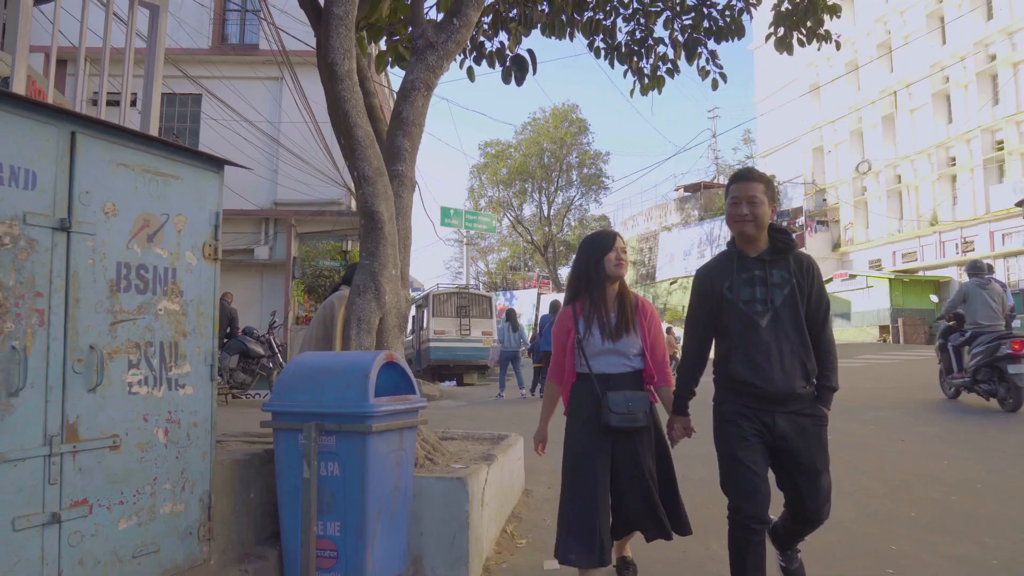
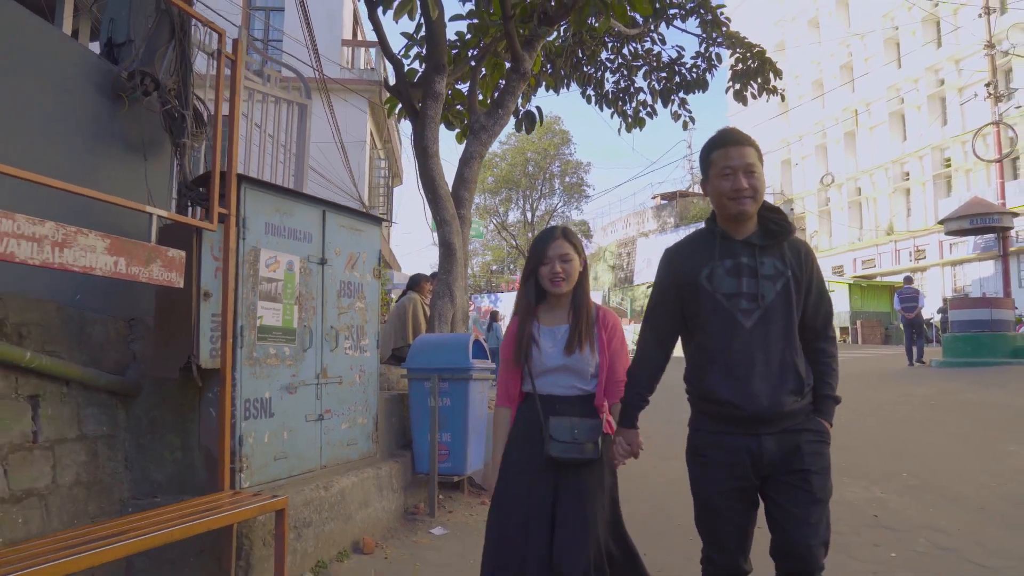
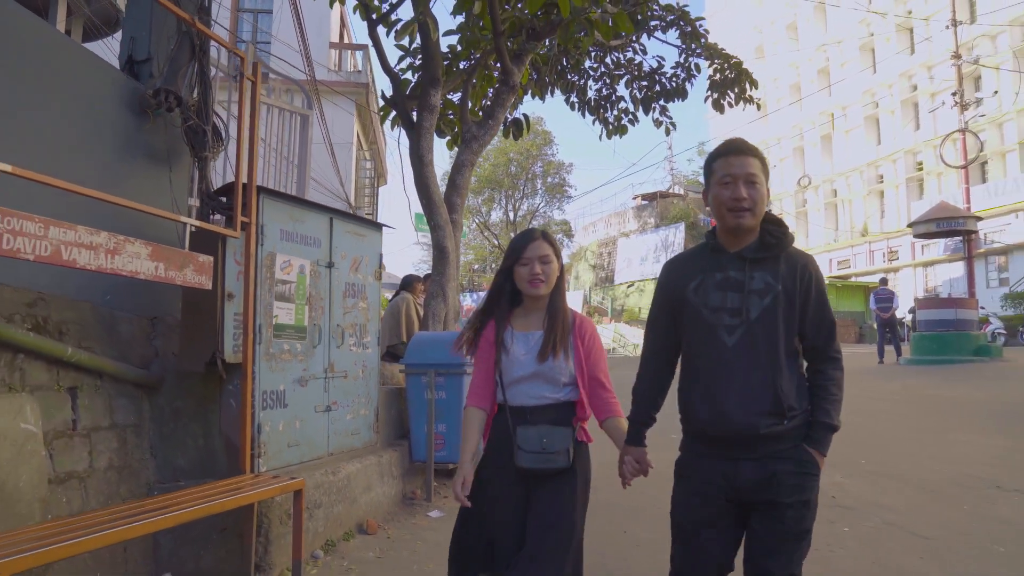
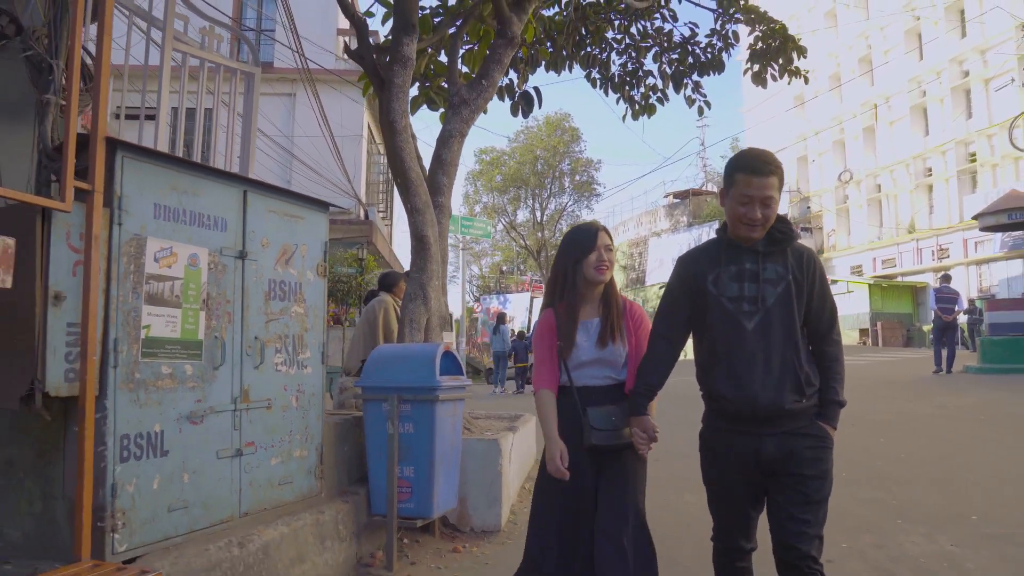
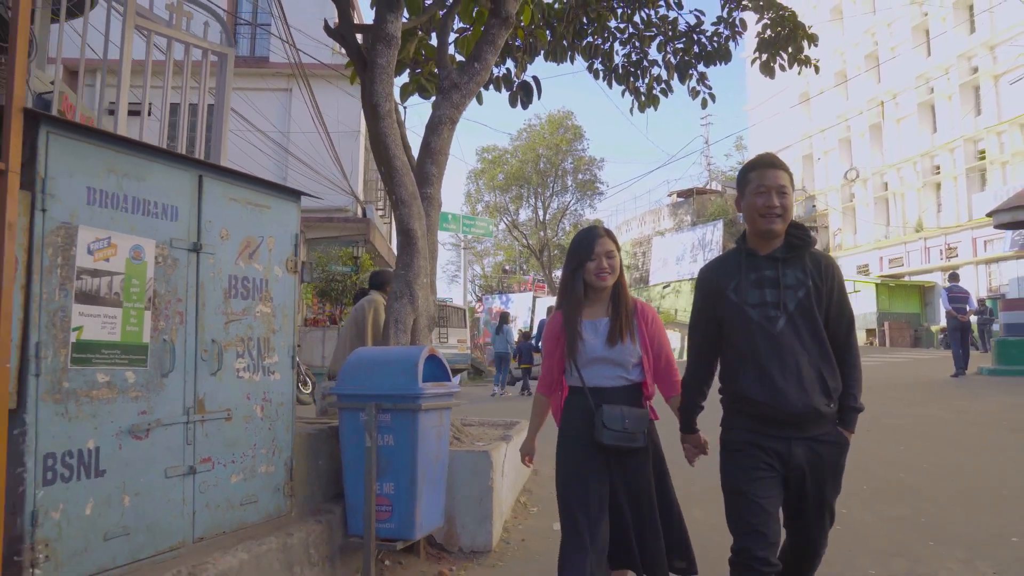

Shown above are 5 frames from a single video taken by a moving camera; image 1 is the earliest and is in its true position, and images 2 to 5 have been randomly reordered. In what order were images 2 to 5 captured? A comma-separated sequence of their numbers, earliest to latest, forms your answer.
5, 4, 2, 3
